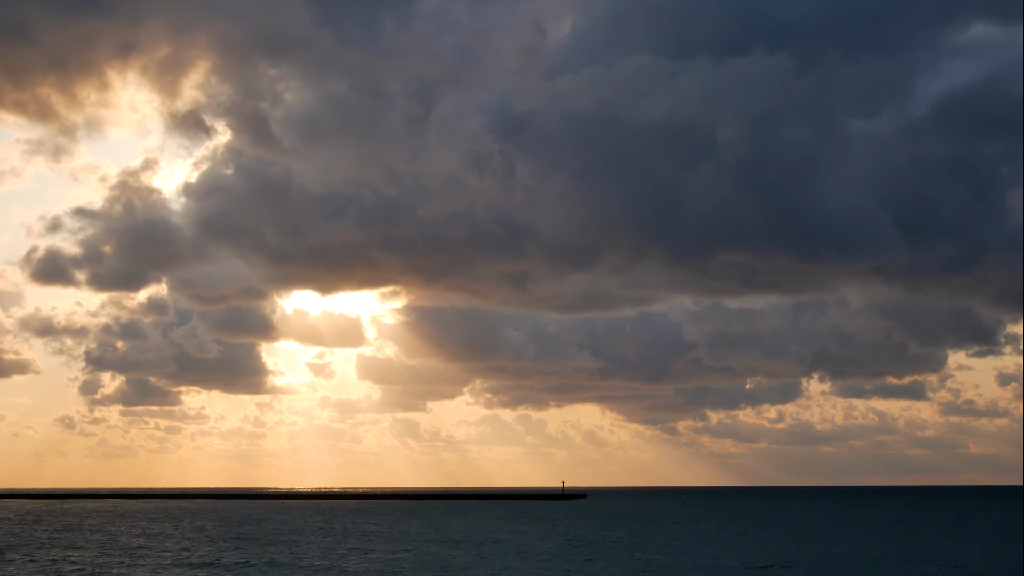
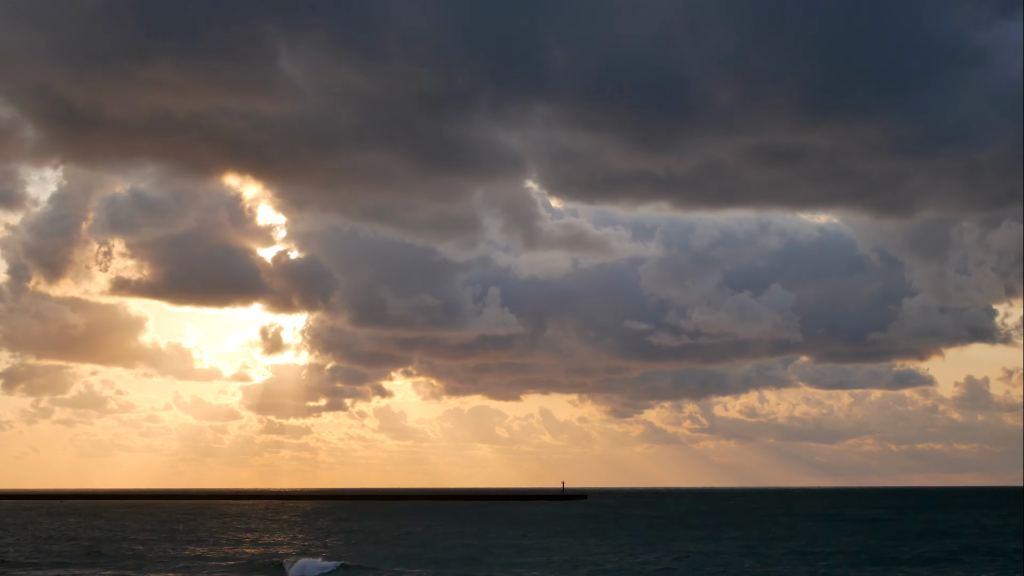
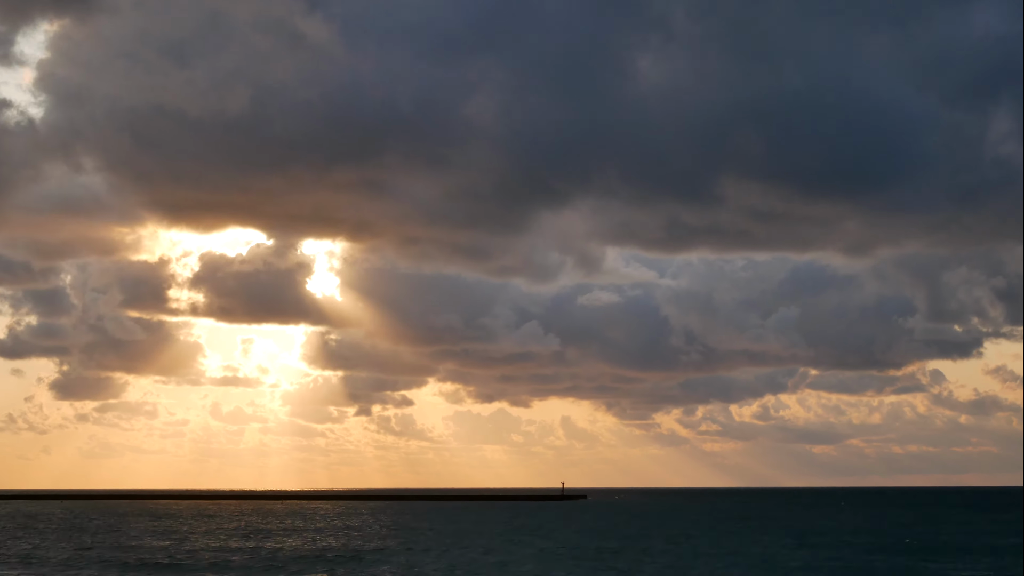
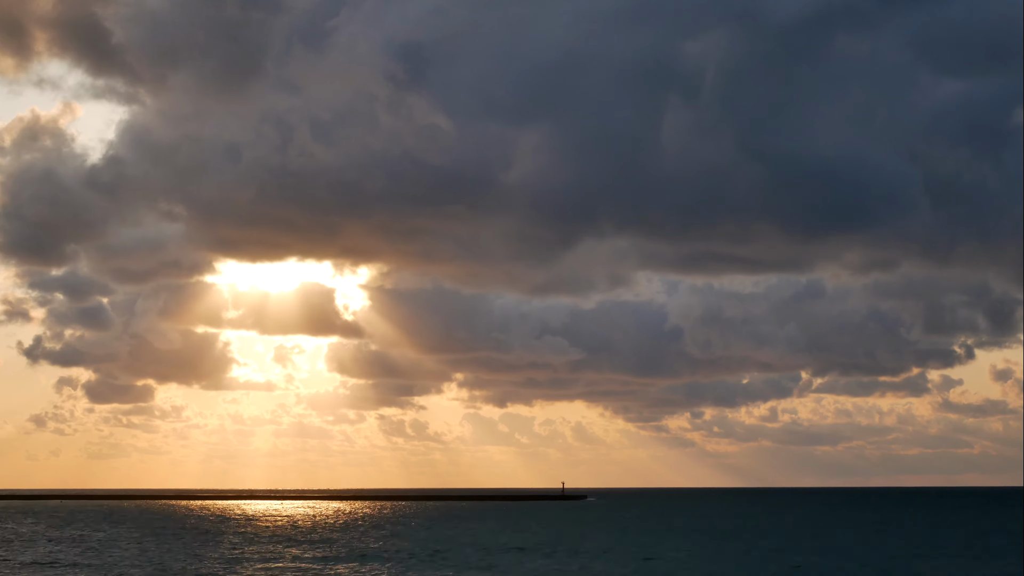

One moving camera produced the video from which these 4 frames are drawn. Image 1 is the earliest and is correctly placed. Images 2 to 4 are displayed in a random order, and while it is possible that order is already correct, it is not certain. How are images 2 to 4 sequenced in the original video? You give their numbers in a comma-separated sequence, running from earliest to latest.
4, 3, 2
